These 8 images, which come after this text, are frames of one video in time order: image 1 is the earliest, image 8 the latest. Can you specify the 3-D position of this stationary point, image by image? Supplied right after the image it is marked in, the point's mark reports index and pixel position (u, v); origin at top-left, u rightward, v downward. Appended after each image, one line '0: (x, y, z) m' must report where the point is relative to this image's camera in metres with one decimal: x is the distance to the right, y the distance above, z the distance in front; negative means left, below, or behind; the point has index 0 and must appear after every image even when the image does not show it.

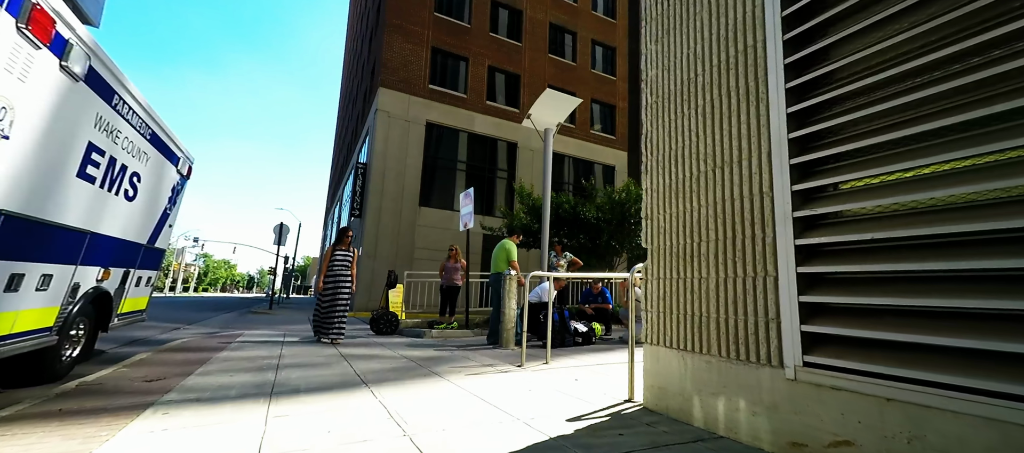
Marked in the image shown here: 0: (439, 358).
0: (-0.9, -1.7, +5.6) m
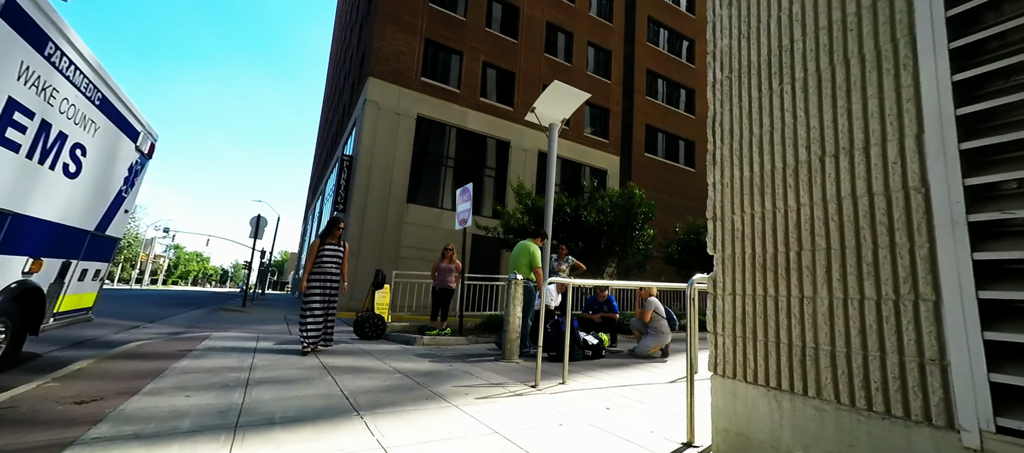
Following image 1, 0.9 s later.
0: (-0.8, -1.7, +4.9) m
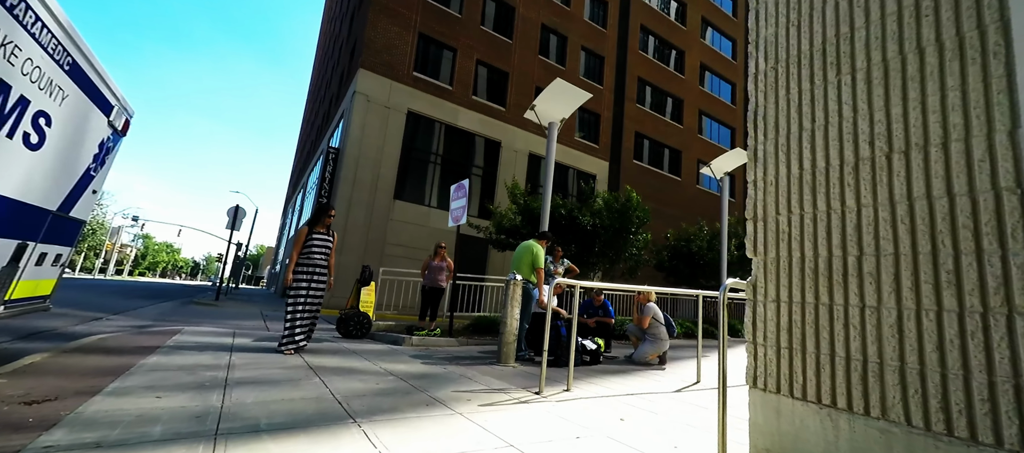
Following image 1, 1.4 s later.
0: (-0.8, -1.6, +4.6) m
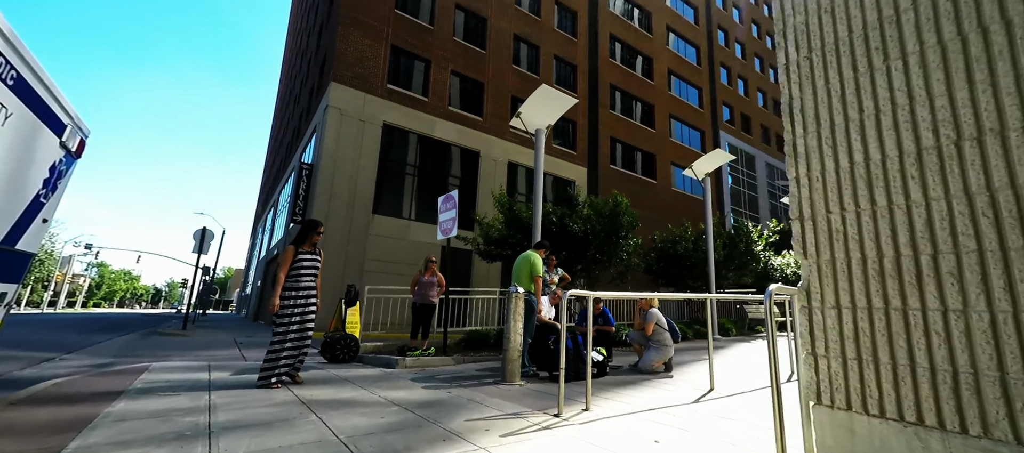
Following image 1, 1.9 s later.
0: (-0.7, -1.8, +4.2) m
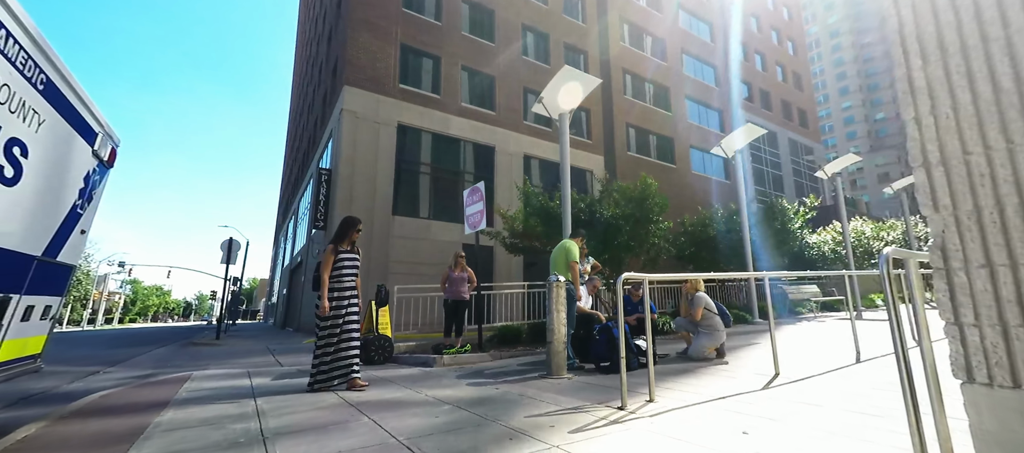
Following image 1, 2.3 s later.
0: (-0.2, -1.6, +4.0) m
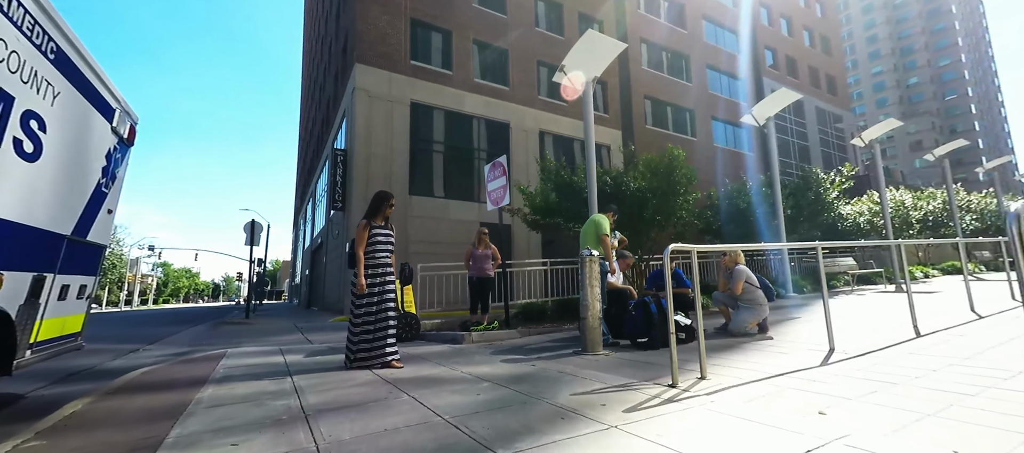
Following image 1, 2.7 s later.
0: (+0.2, -1.4, +3.9) m
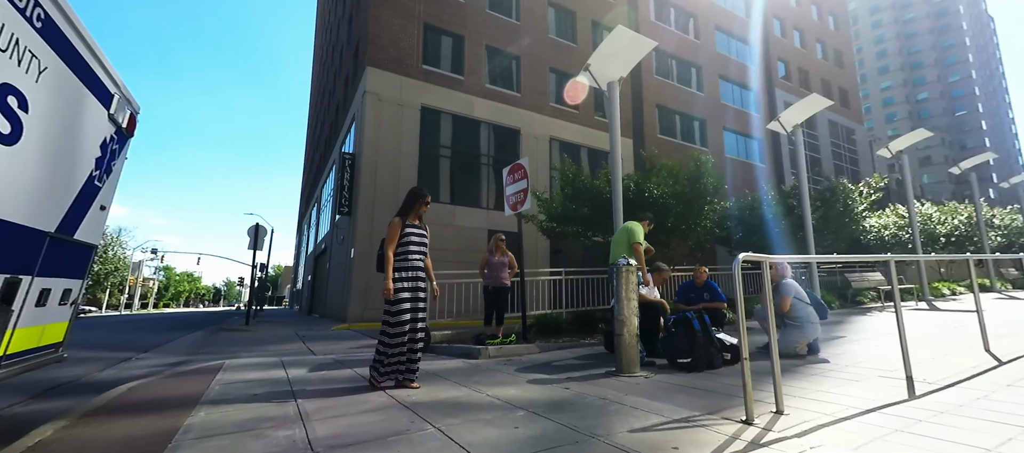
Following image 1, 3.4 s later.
0: (+0.5, -1.4, +3.4) m
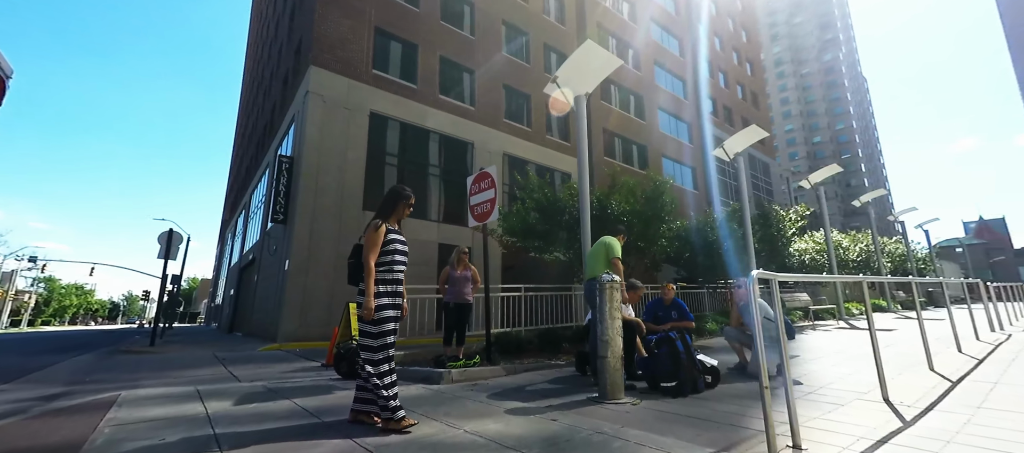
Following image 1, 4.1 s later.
0: (+0.4, -1.5, +2.9) m
